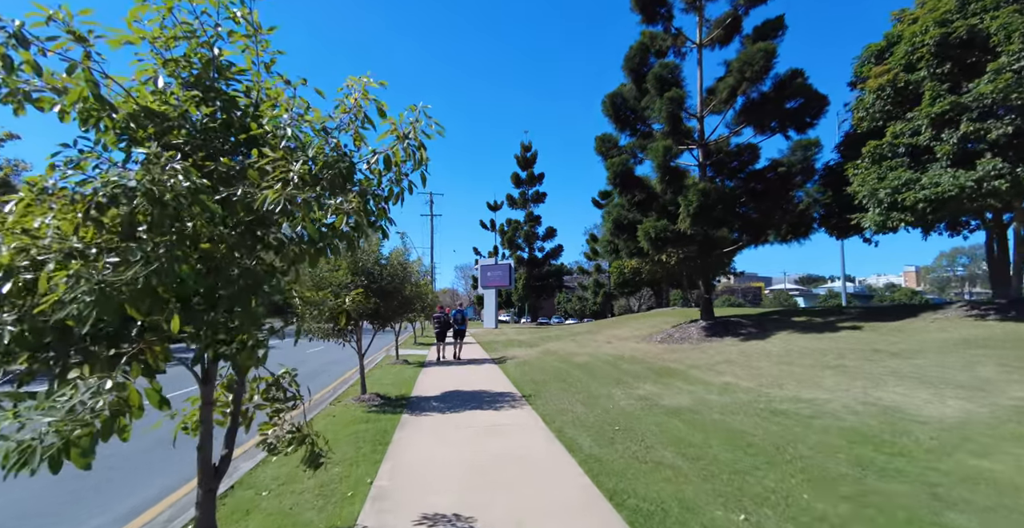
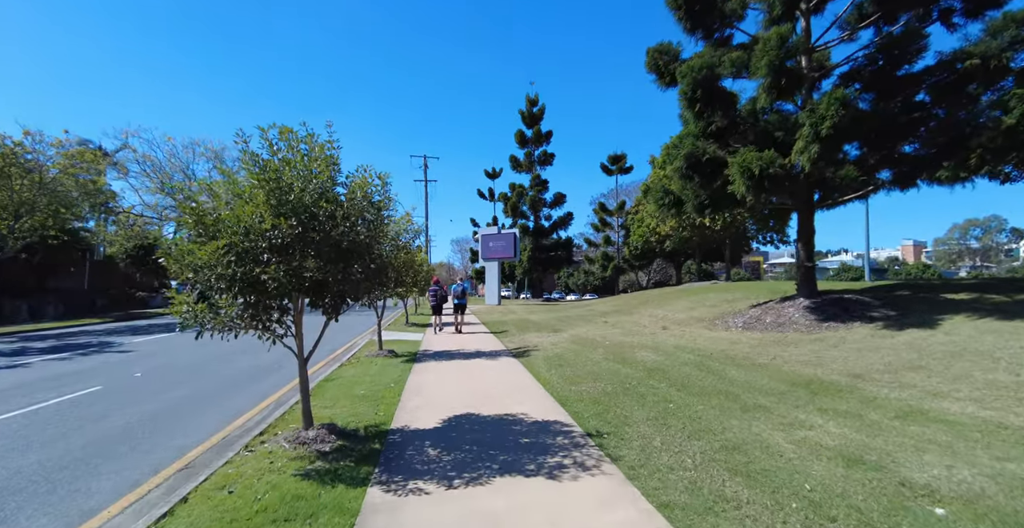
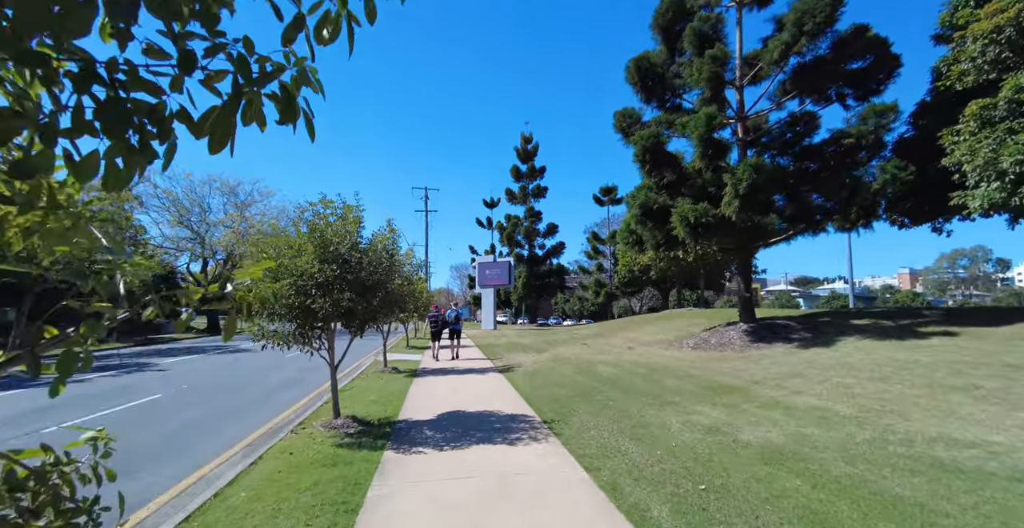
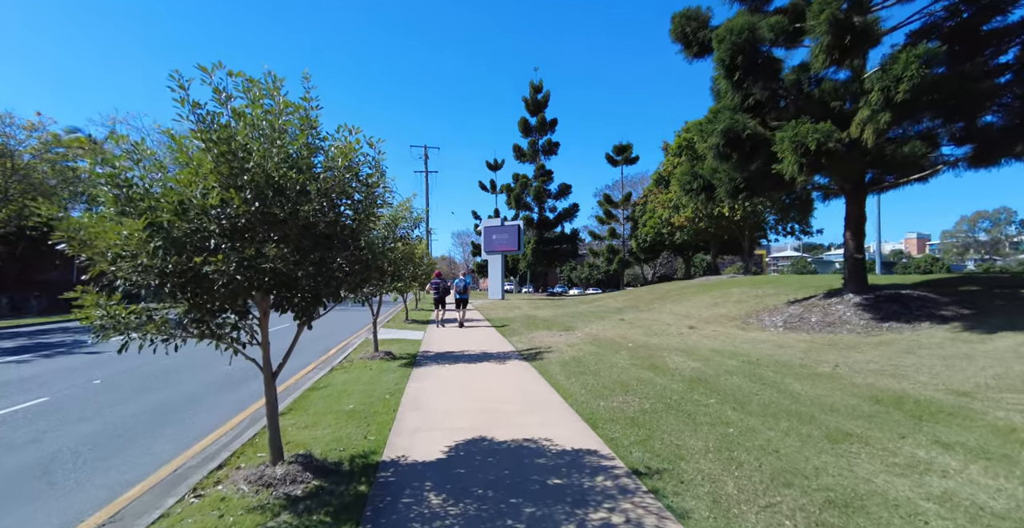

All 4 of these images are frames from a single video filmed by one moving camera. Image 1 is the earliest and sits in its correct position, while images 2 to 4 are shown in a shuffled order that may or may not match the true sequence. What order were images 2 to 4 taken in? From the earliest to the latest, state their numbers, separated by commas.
3, 2, 4
